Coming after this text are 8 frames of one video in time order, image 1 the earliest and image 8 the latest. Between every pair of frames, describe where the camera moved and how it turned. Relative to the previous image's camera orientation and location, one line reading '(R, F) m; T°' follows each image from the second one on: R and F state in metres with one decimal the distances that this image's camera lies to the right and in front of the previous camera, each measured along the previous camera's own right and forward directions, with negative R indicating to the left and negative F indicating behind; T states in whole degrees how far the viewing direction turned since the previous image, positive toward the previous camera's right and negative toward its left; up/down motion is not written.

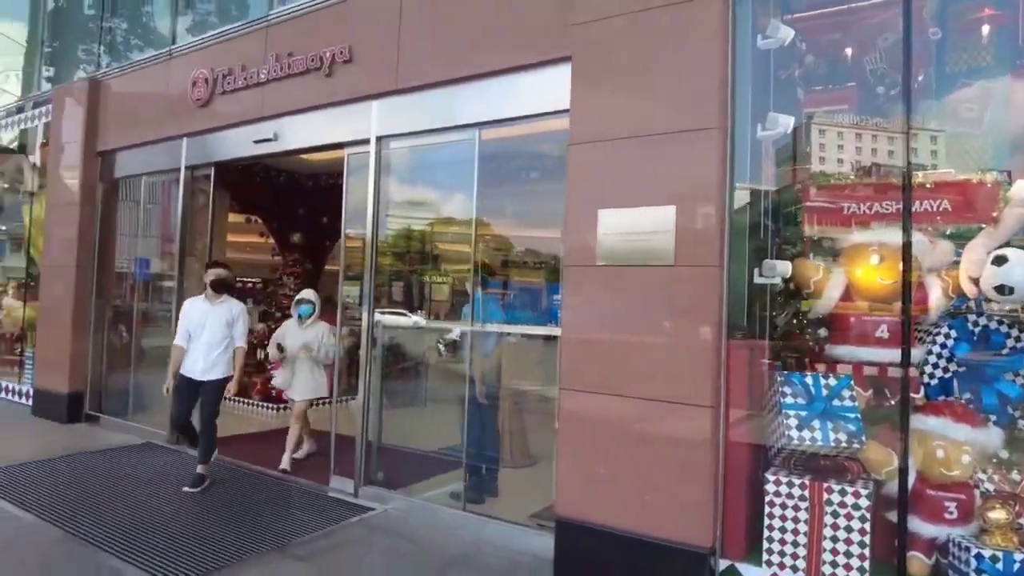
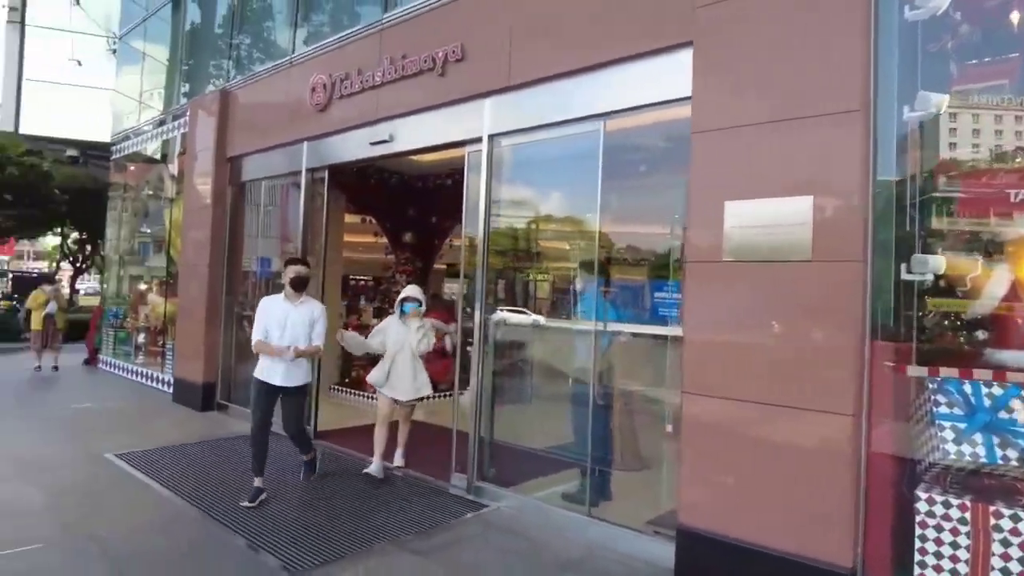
(-0.1, +0.1) m; -9°
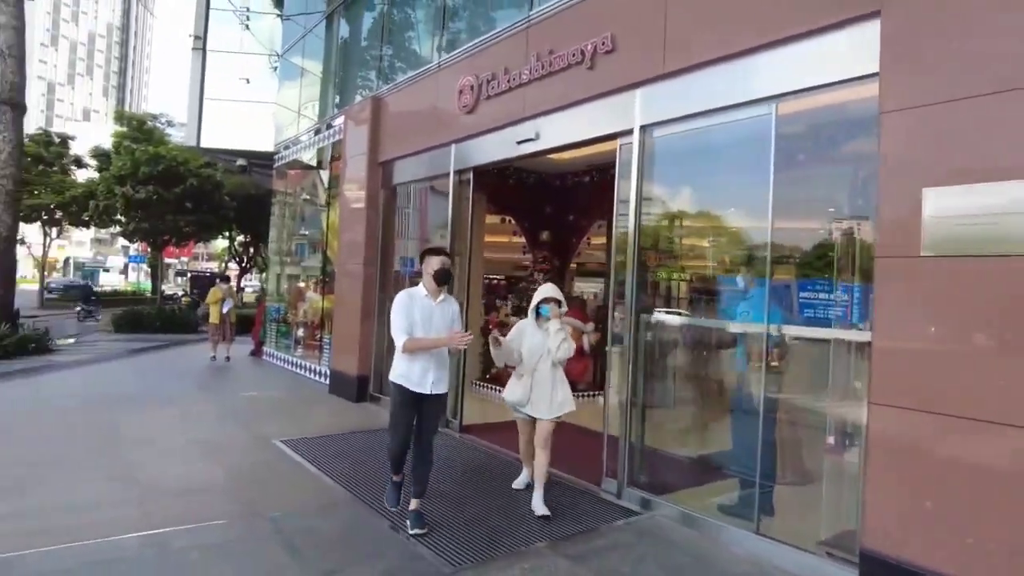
(-0.2, +0.1) m; -11°
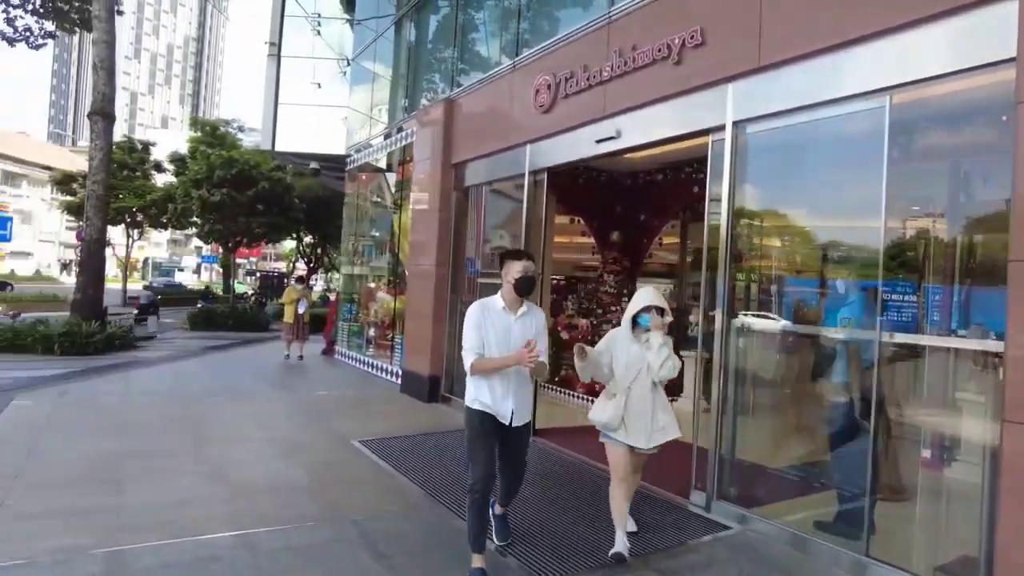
(-0.2, +0.1) m; -5°
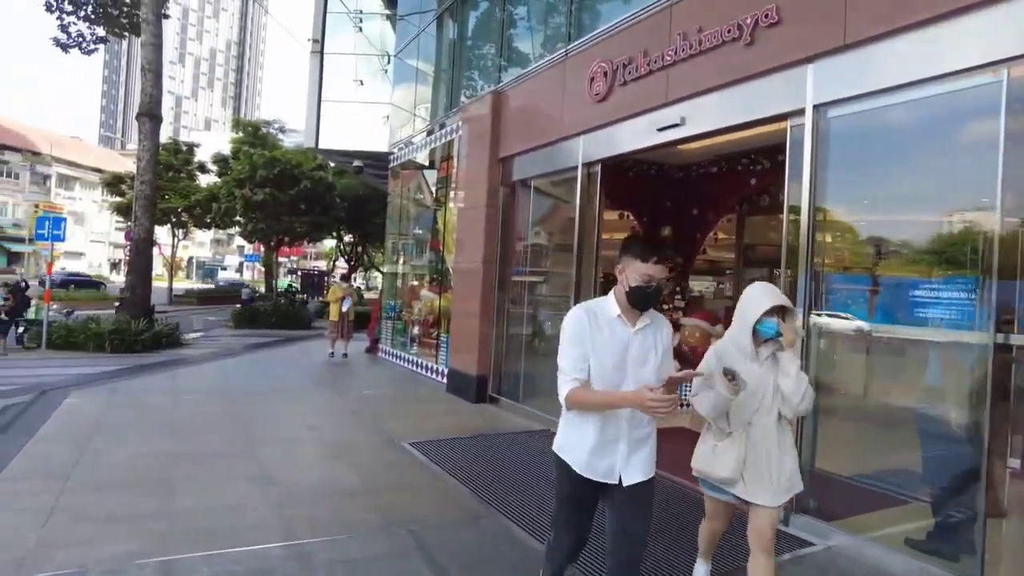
(-0.2, +0.3) m; -3°
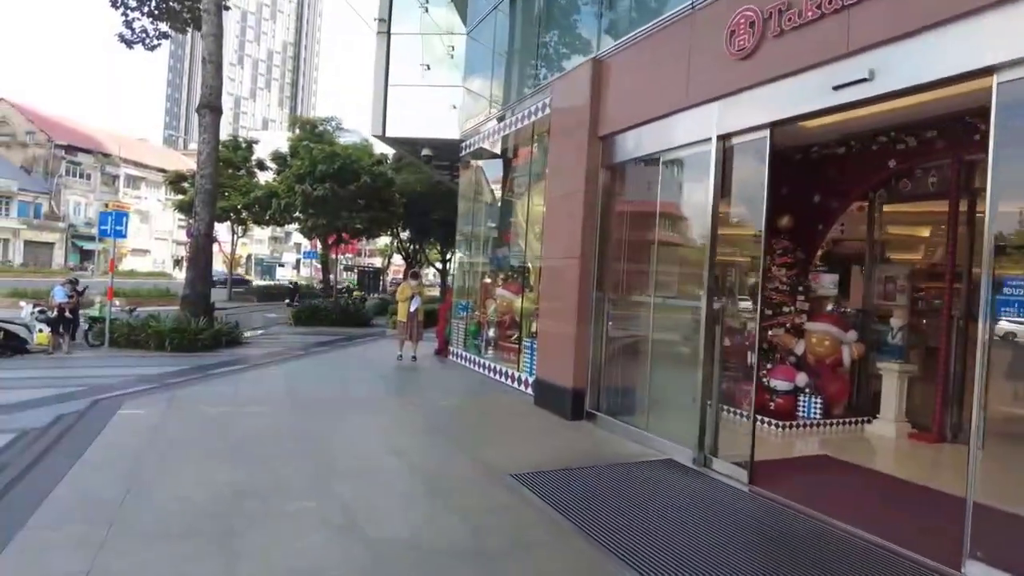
(-0.6, +1.2) m; -4°
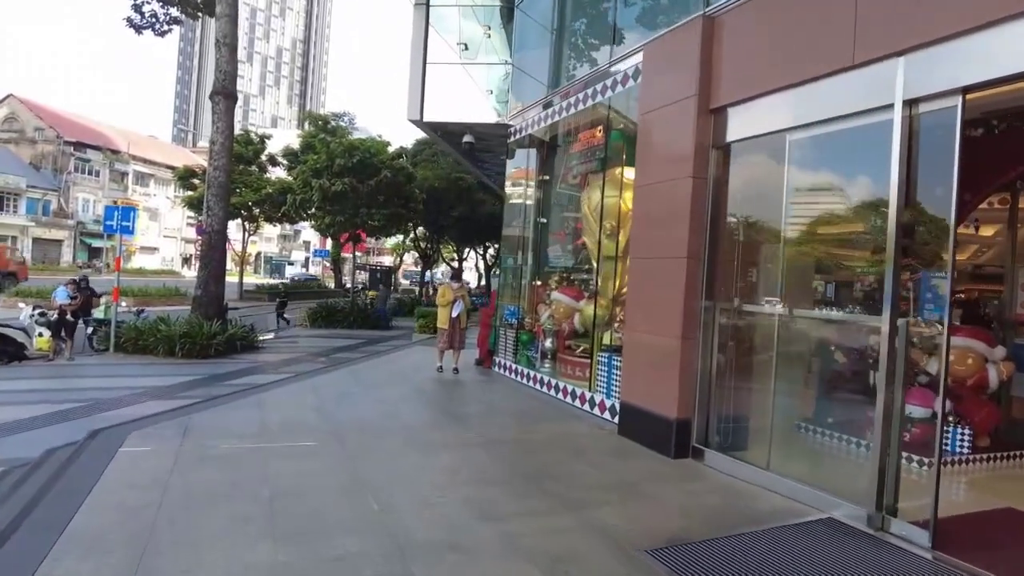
(-0.8, +1.4) m; -1°
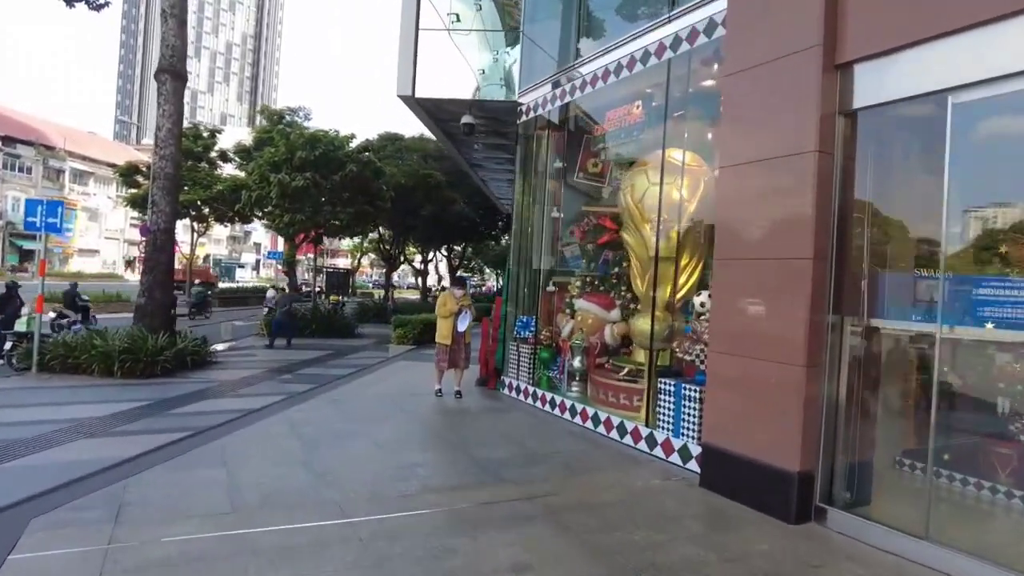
(-0.8, +1.7) m; +4°
